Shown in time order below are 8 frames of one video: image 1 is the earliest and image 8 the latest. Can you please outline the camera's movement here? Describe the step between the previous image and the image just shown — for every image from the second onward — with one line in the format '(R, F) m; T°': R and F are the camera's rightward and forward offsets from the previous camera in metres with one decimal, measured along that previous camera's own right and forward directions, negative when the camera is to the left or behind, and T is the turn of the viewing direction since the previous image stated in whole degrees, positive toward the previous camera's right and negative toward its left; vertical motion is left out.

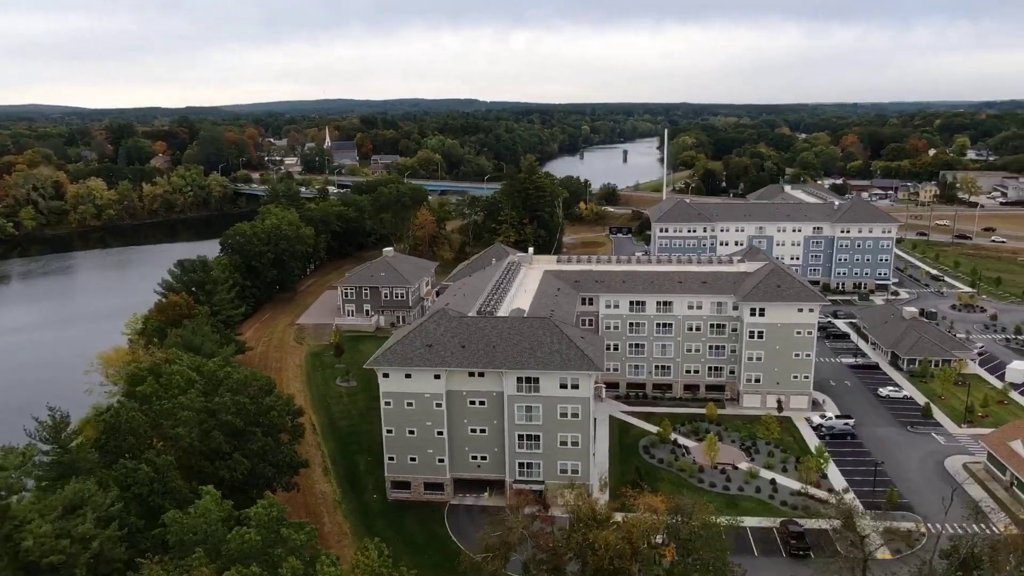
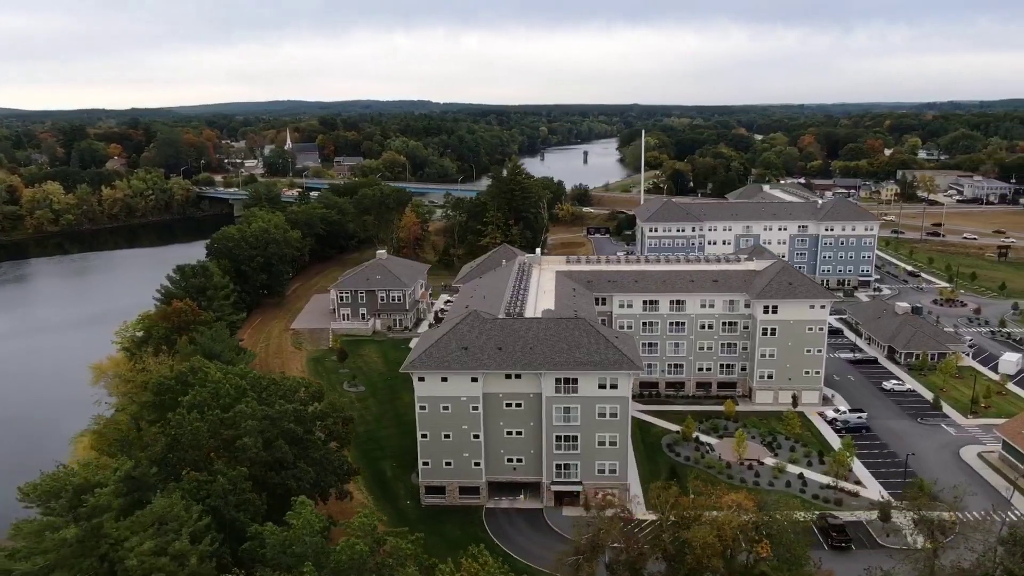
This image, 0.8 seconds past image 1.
(-4.0, +0.3) m; +3°
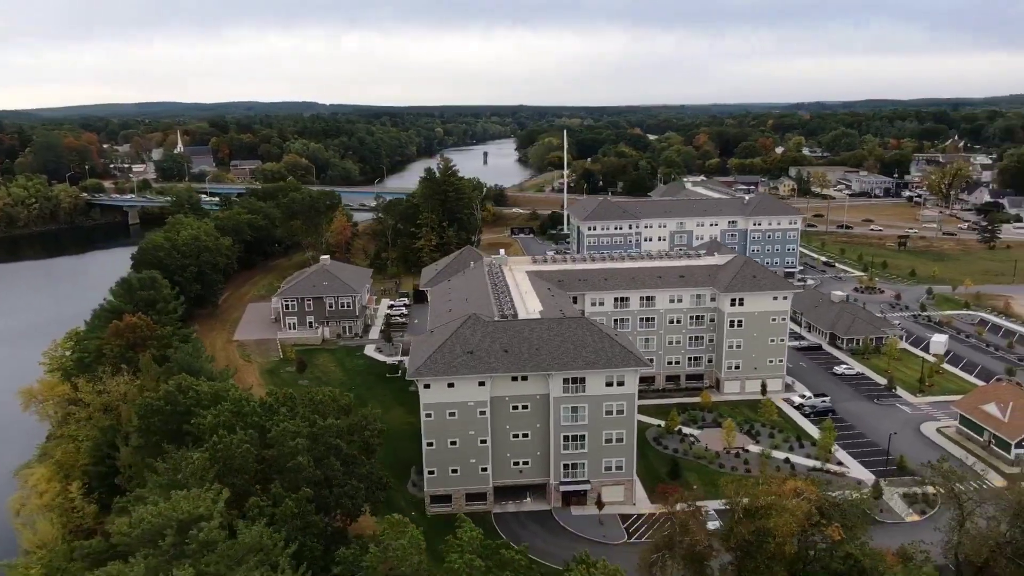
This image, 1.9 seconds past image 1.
(-5.3, +0.7) m; +8°
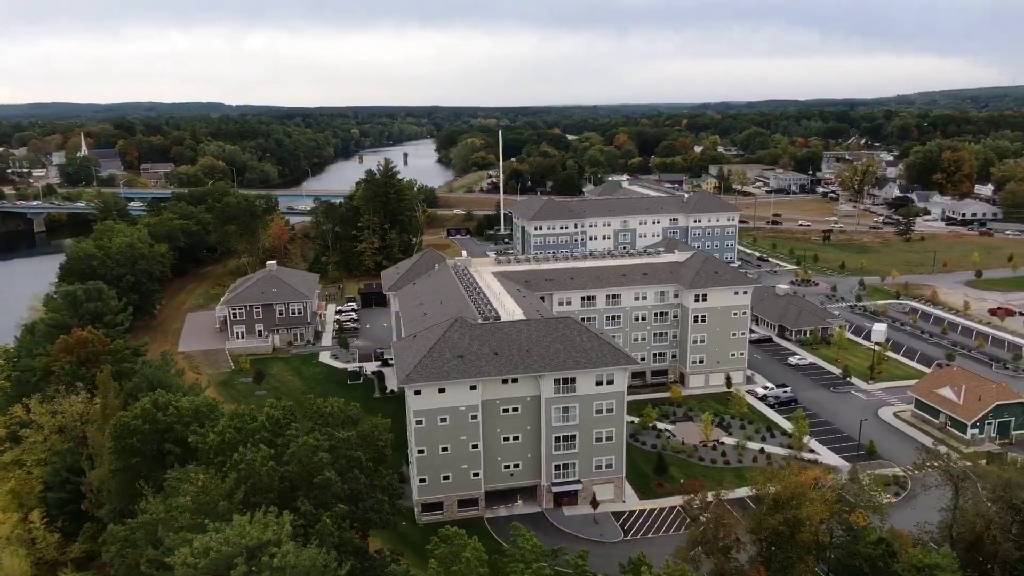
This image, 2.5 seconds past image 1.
(-3.4, +0.6) m; +6°
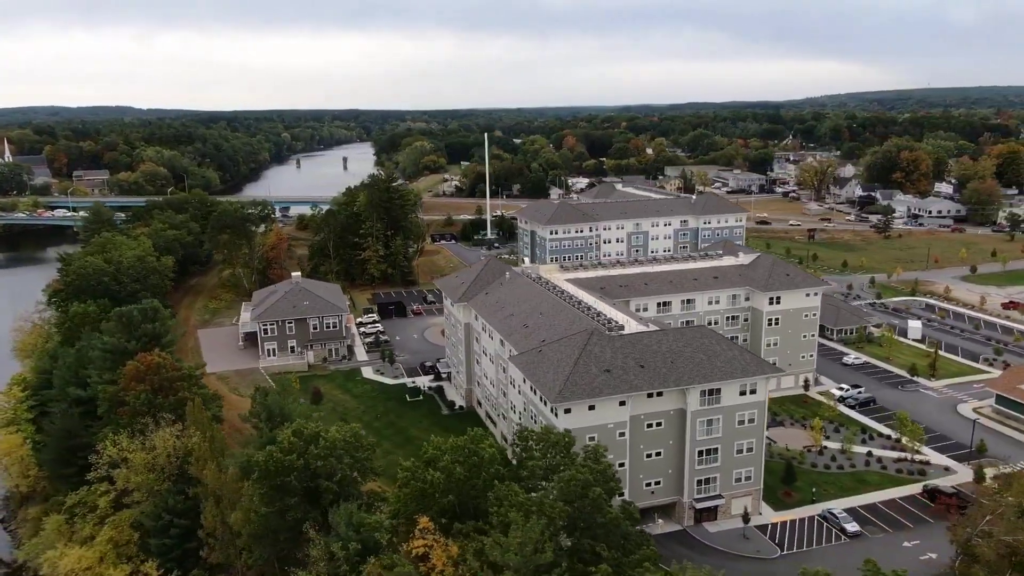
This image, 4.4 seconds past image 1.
(-10.0, +2.6) m; +6°
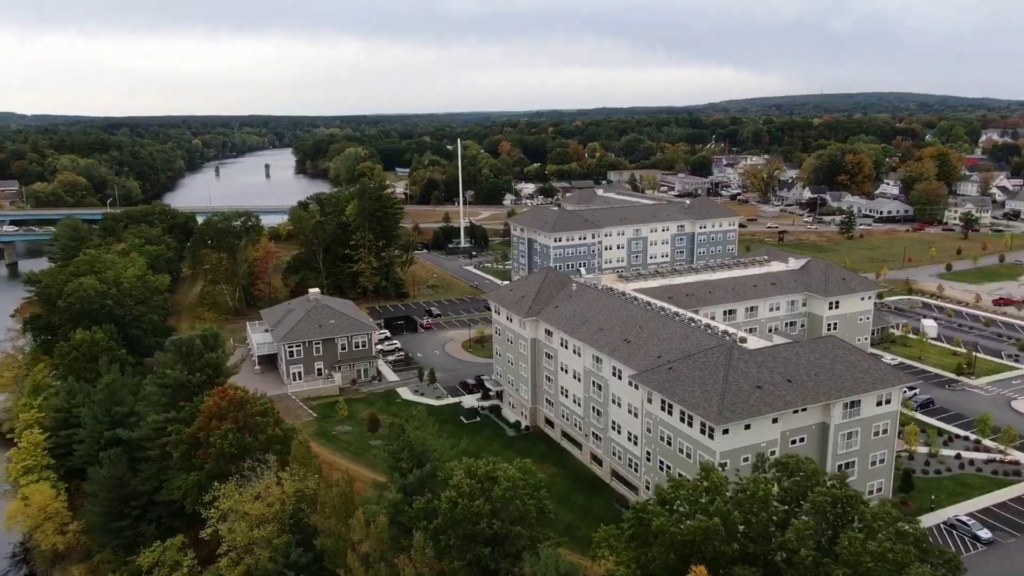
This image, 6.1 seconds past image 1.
(-9.8, +3.1) m; +7°
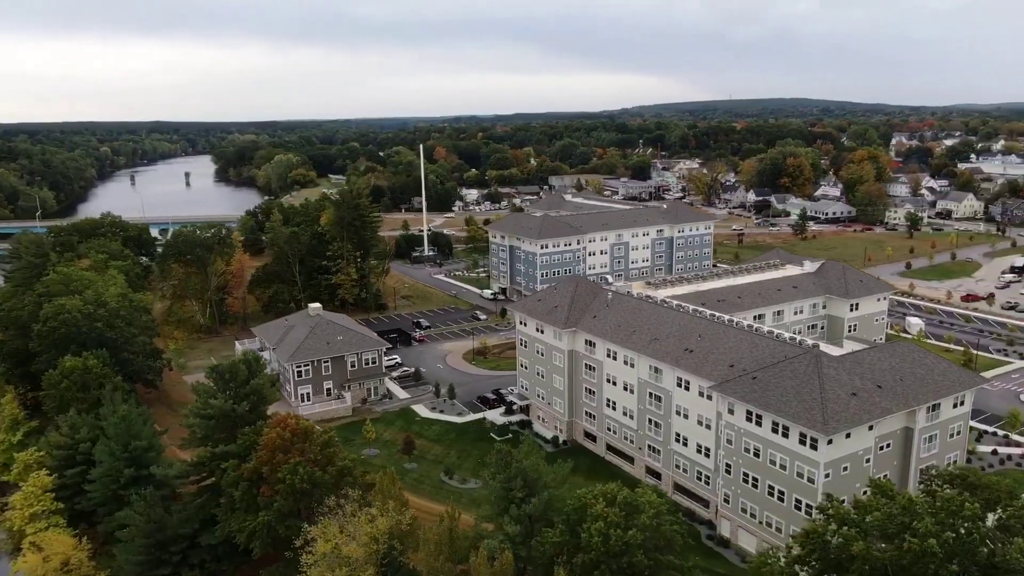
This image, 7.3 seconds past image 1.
(-7.1, +2.2) m; +6°
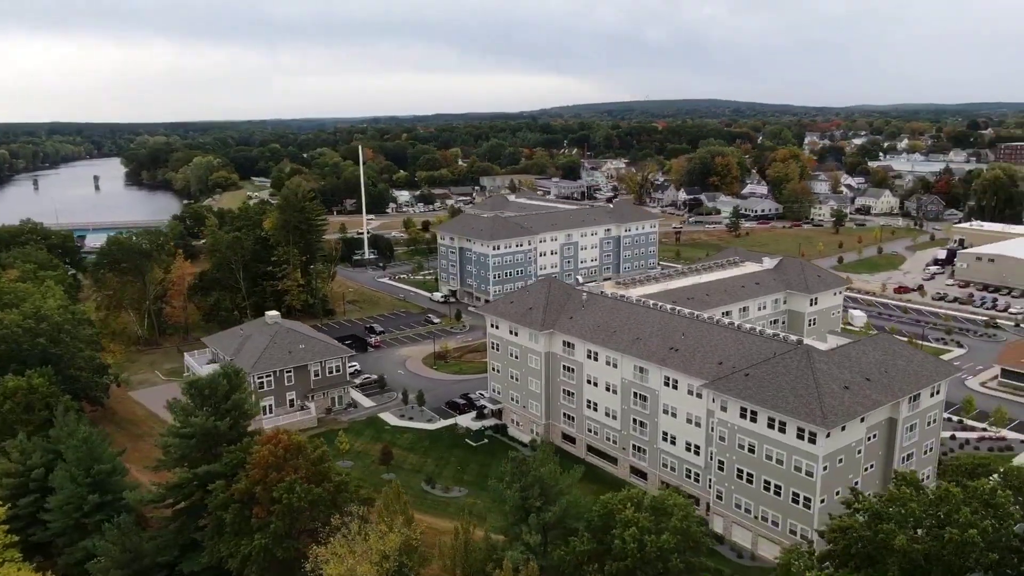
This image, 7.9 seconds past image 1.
(-3.1, +0.9) m; +6°
